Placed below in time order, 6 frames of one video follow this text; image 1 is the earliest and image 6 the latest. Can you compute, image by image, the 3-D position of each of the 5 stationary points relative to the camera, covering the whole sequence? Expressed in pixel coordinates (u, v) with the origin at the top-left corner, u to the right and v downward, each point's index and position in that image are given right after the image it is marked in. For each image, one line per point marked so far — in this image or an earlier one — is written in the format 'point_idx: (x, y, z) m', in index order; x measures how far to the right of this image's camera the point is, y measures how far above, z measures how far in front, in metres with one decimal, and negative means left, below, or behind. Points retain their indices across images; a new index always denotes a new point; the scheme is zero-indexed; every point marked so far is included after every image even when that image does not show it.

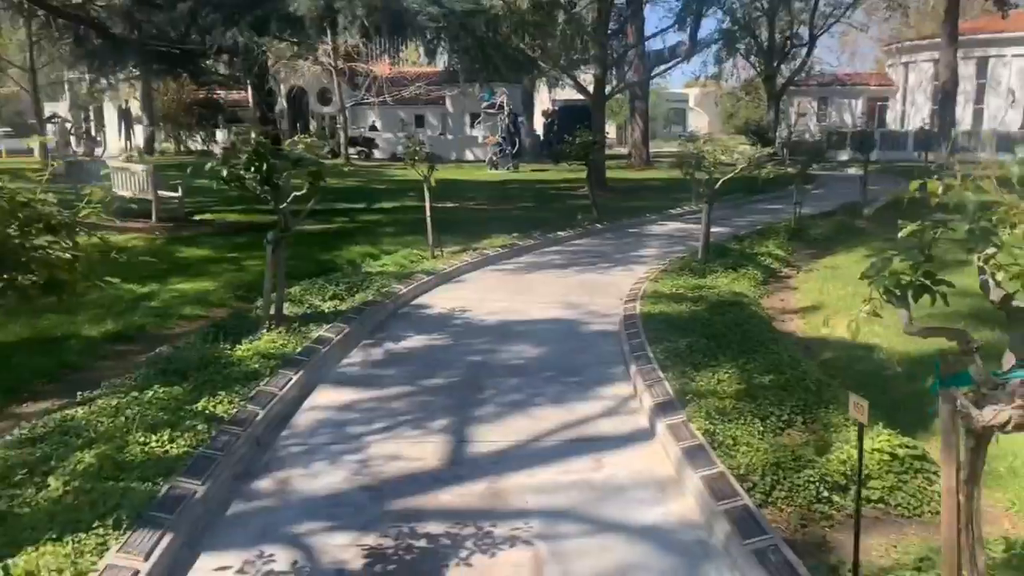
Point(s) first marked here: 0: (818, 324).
0: (+3.2, -0.3, +8.5) m
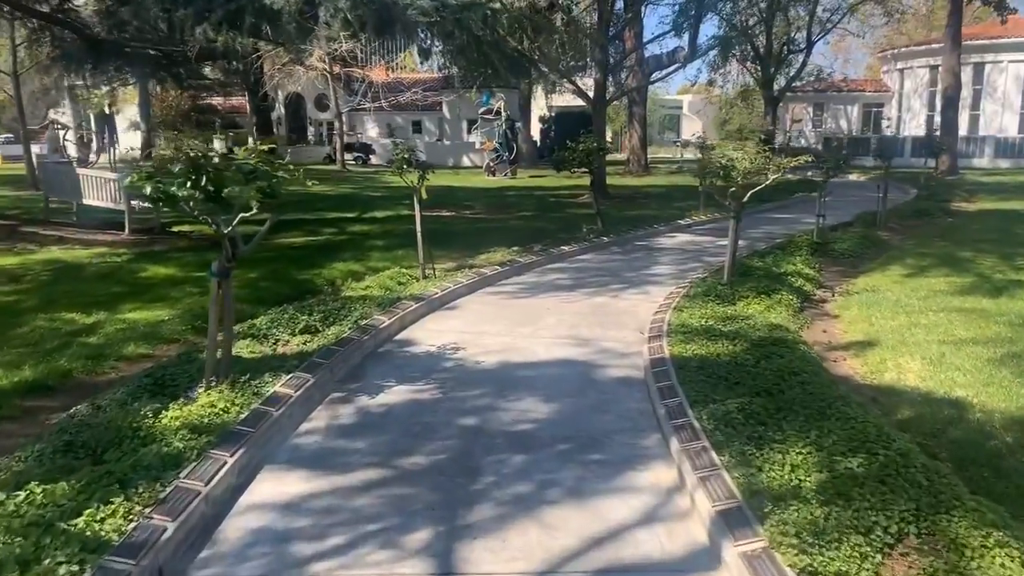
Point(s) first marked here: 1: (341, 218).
0: (+3.2, -0.6, +7.0) m
1: (-3.5, +1.5, +16.6) m
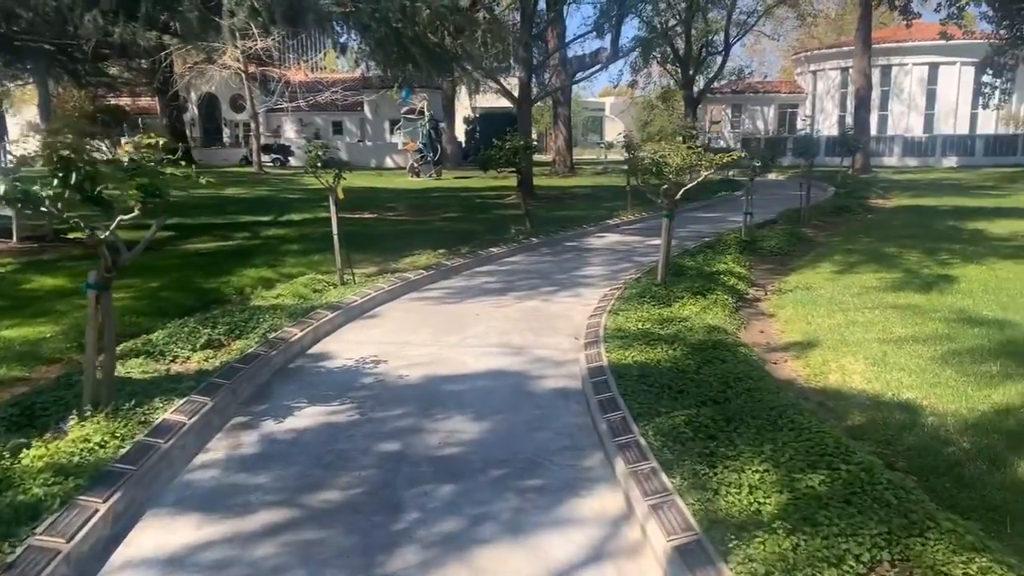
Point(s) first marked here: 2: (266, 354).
0: (+2.6, -0.6, +6.7) m
1: (-5.0, +1.3, +15.7) m
2: (-2.0, -0.5, +6.4) m
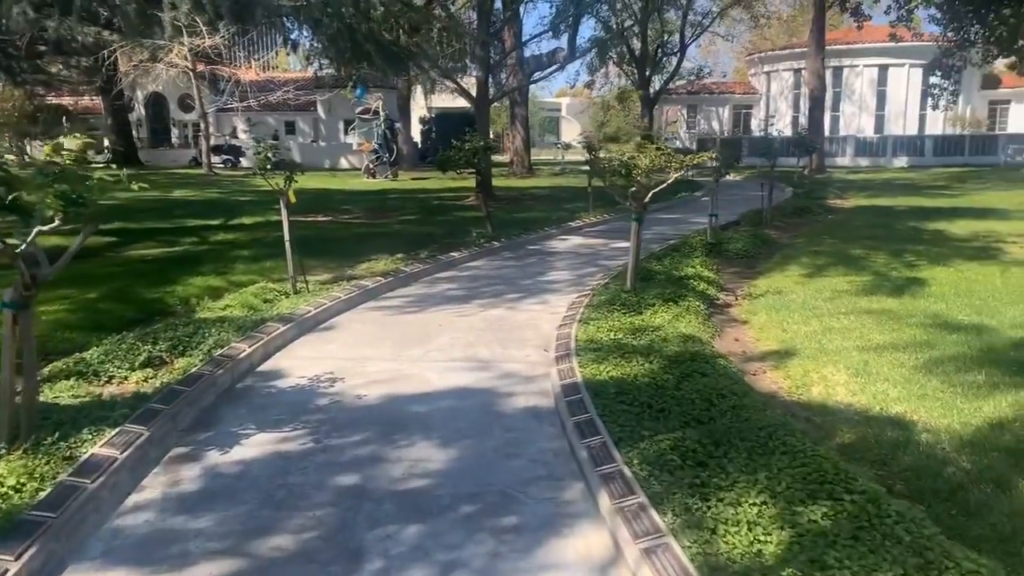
0: (+2.4, -0.7, +6.5) m
1: (-5.8, +1.2, +14.9) m
2: (-2.2, -0.6, +5.9) m
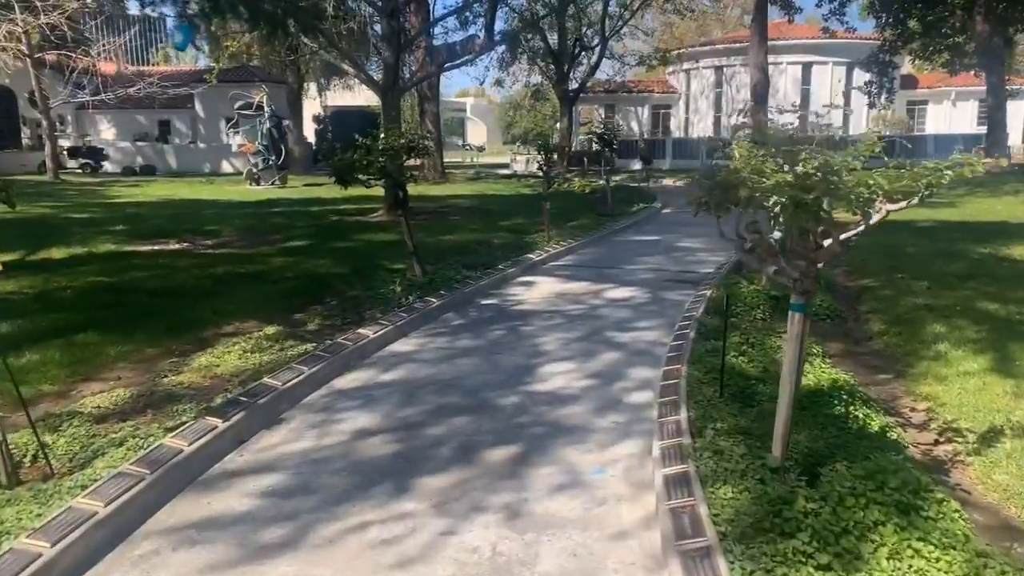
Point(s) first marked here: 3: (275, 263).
0: (+2.5, -1.2, +4.0) m
1: (-6.5, +0.3, +11.6) m
2: (-2.0, -1.3, +2.9) m
3: (-3.1, +0.4, +12.7) m
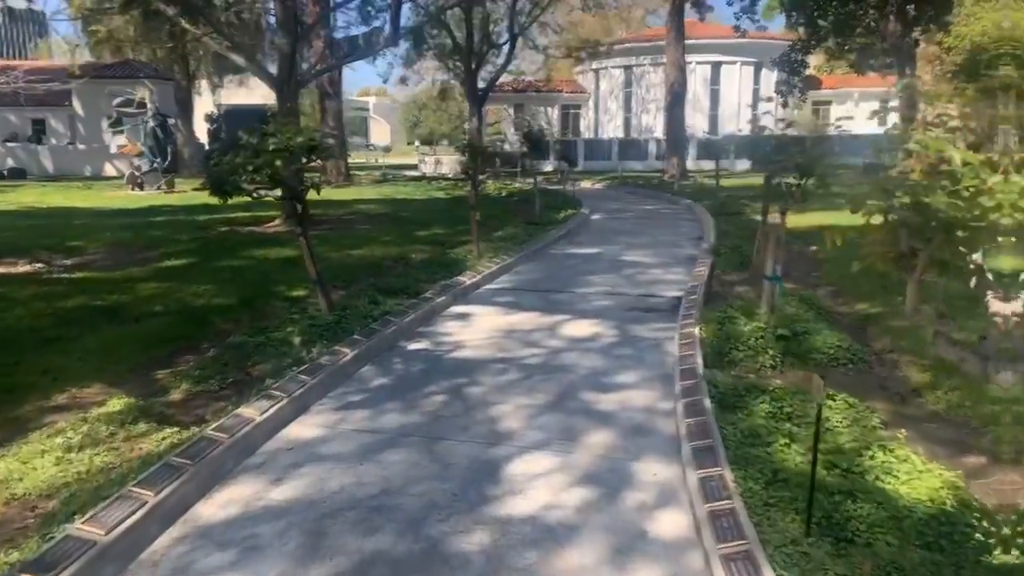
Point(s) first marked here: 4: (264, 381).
0: (+2.5, -1.5, +2.3) m
1: (-7.4, -0.2, +8.8) m
2: (-1.9, -1.6, +0.7) m
3: (-4.1, 0.0, +10.2) m
4: (-1.7, -0.8, +6.3) m
